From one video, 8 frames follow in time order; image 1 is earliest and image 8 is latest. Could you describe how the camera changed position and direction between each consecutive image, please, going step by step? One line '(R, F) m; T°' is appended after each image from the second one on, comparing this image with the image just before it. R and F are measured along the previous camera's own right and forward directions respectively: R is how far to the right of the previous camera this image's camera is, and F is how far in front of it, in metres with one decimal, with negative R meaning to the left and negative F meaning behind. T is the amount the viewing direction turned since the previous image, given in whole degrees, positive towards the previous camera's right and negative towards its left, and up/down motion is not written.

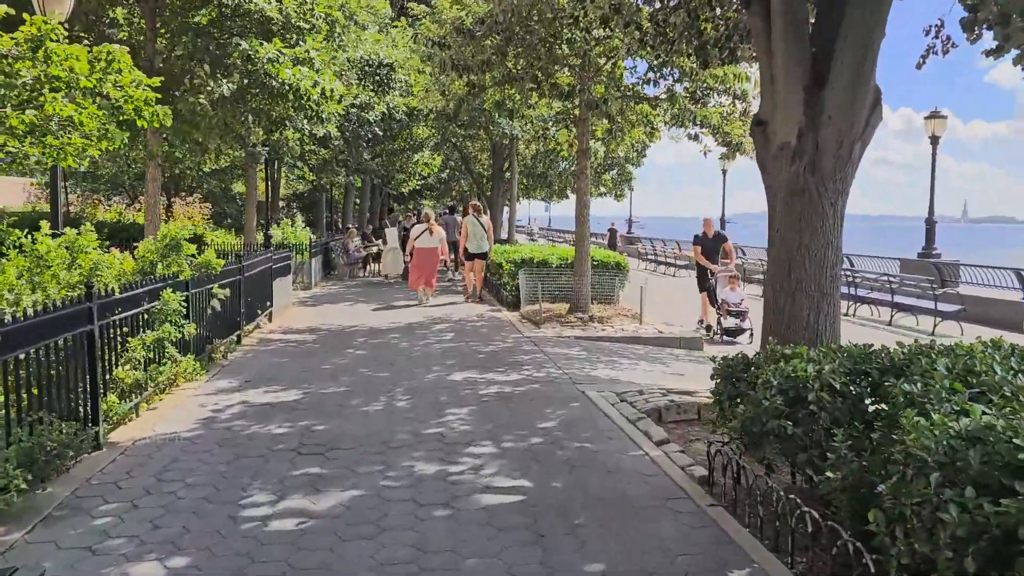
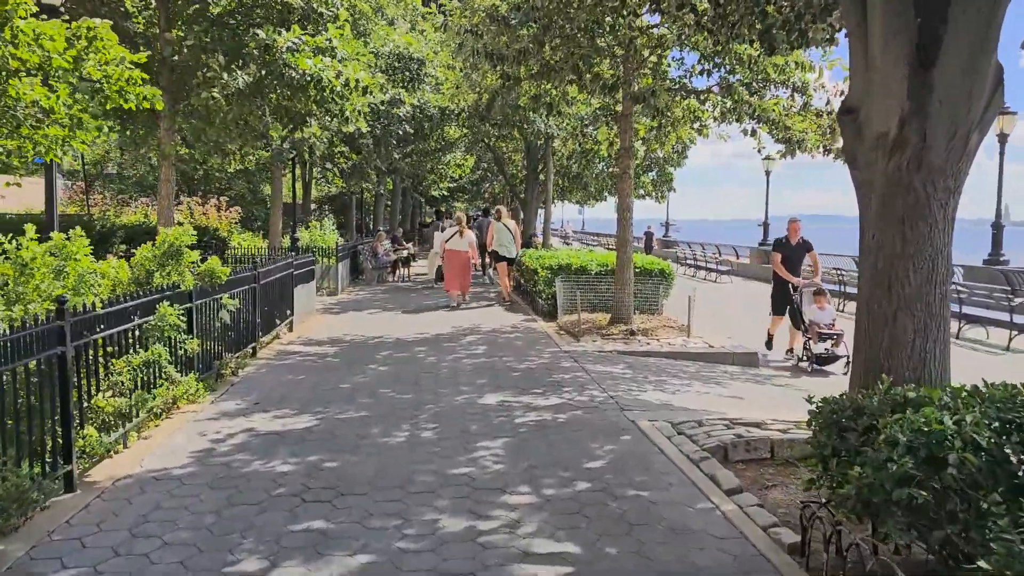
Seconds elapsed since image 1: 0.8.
(-0.1, +0.9) m; -2°
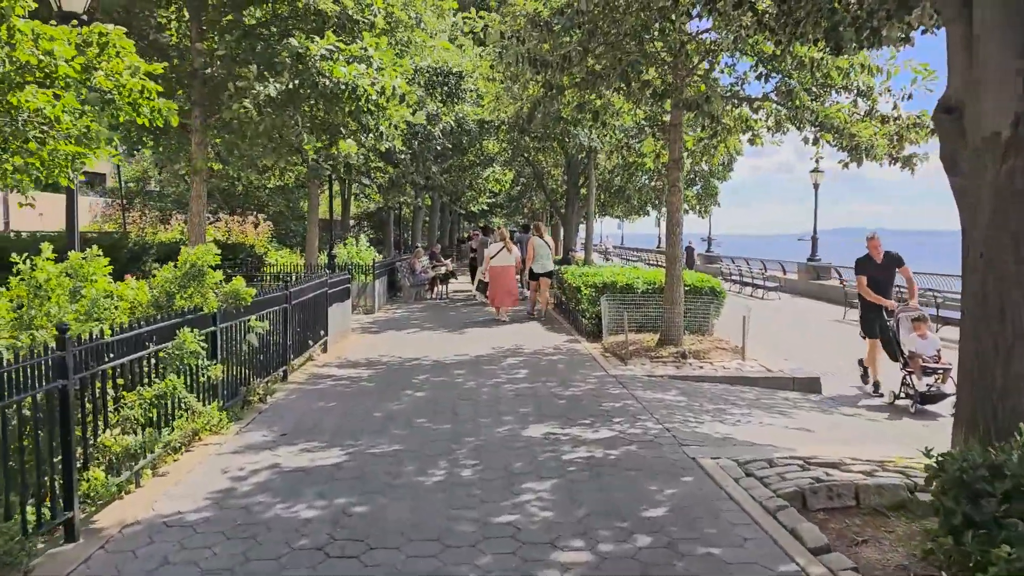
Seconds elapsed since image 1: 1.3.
(-0.1, +0.5) m; -3°
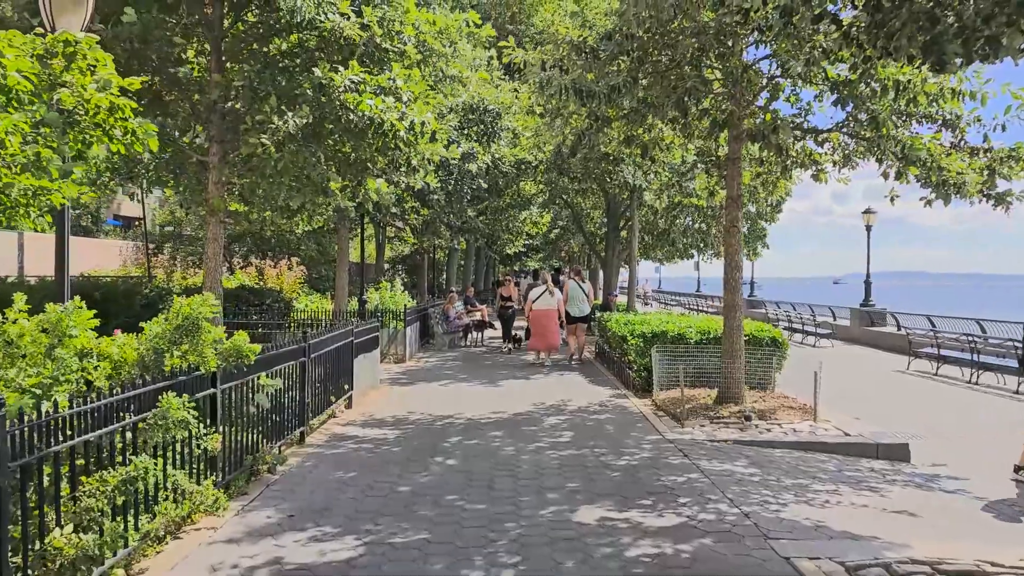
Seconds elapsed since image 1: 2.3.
(-0.1, +1.0) m; -2°
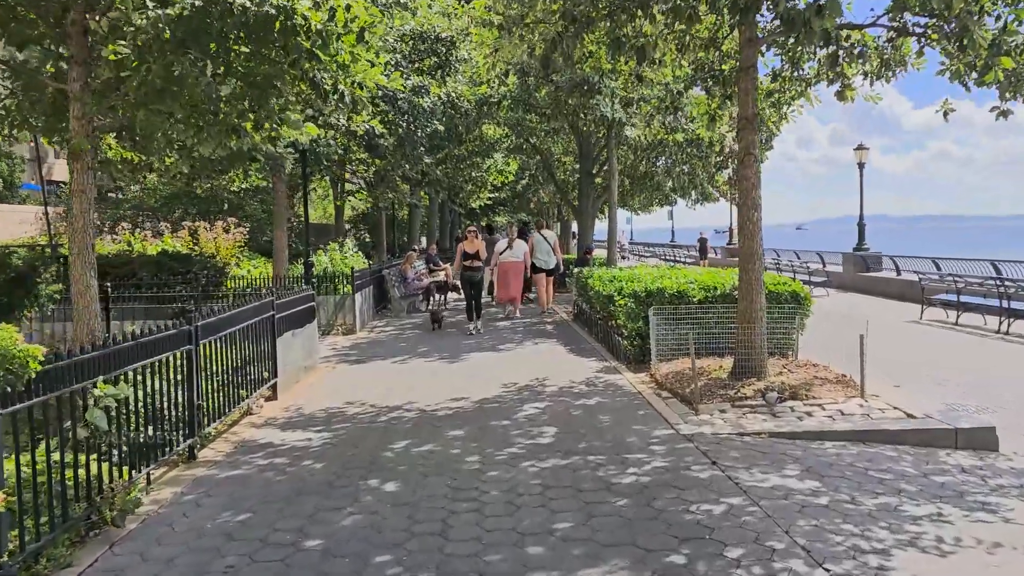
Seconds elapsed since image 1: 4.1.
(+0.1, +2.1) m; +2°
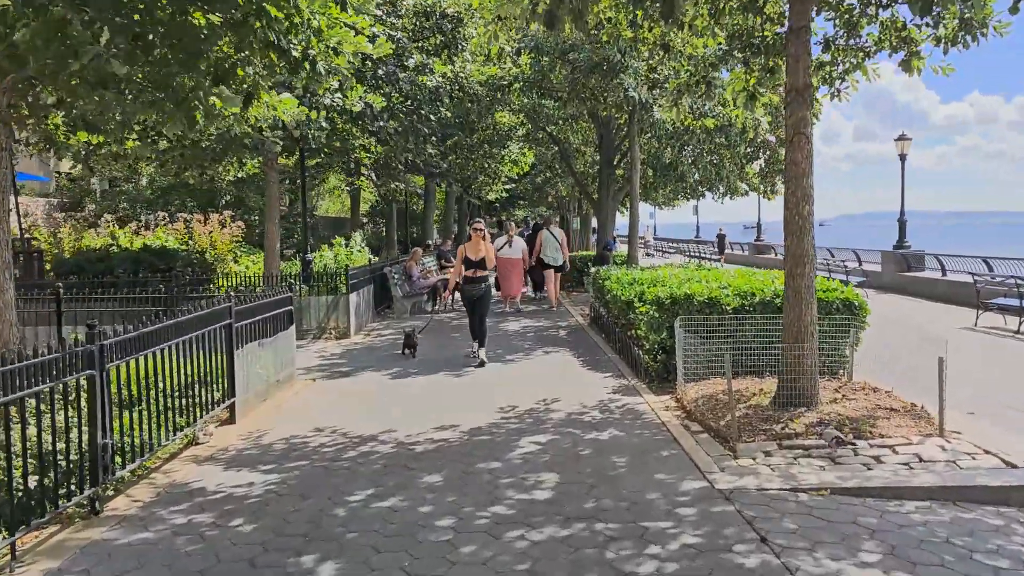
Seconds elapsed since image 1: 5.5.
(+0.2, +1.3) m; -2°
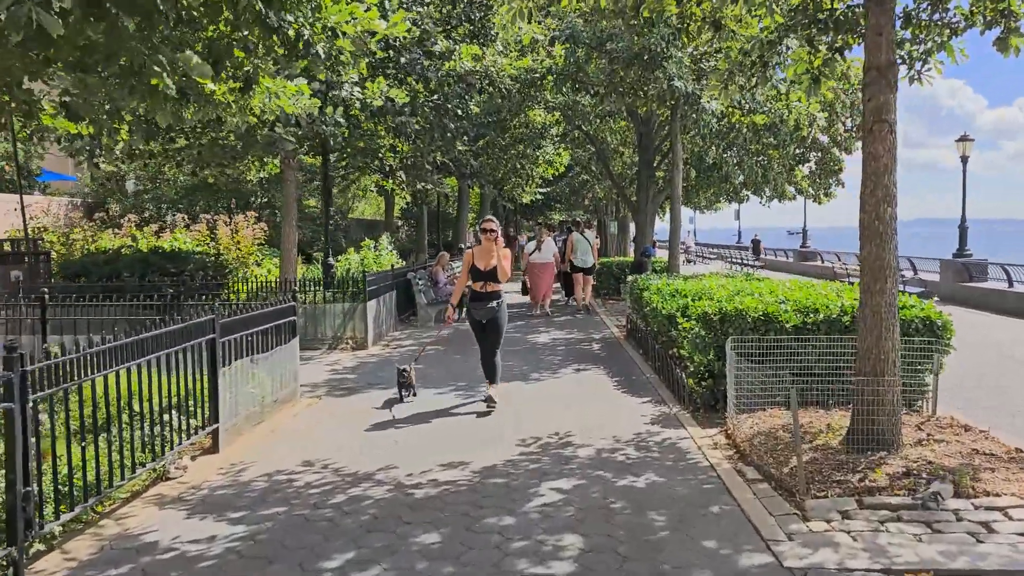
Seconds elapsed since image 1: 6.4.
(+0.1, +1.0) m; -2°
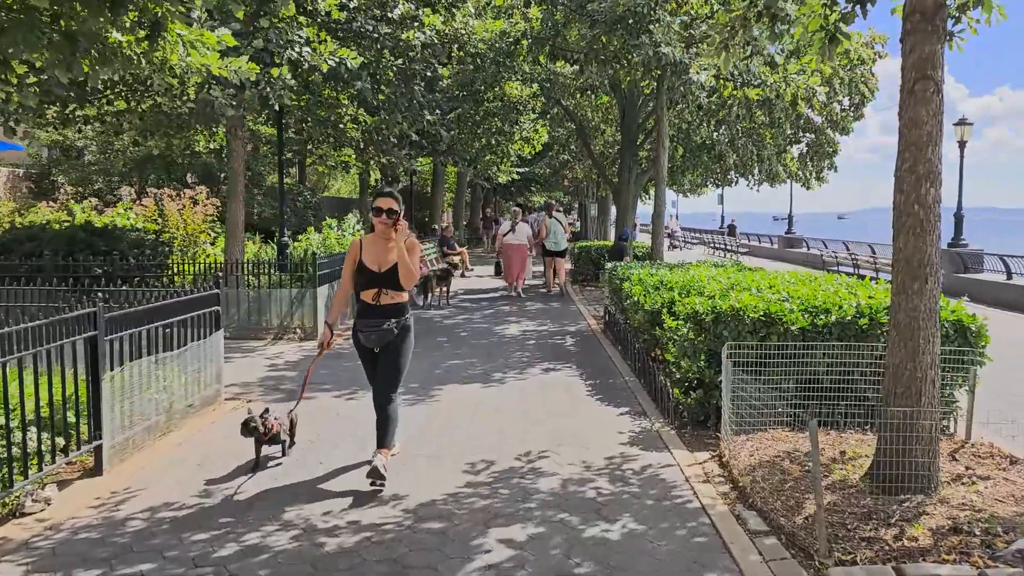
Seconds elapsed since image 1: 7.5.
(+0.2, +1.1) m; +1°
